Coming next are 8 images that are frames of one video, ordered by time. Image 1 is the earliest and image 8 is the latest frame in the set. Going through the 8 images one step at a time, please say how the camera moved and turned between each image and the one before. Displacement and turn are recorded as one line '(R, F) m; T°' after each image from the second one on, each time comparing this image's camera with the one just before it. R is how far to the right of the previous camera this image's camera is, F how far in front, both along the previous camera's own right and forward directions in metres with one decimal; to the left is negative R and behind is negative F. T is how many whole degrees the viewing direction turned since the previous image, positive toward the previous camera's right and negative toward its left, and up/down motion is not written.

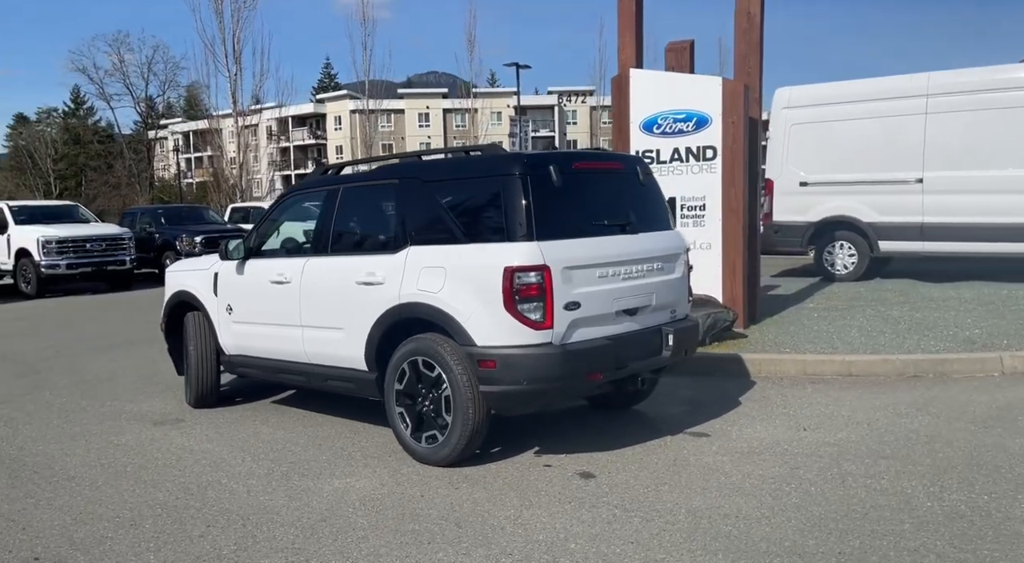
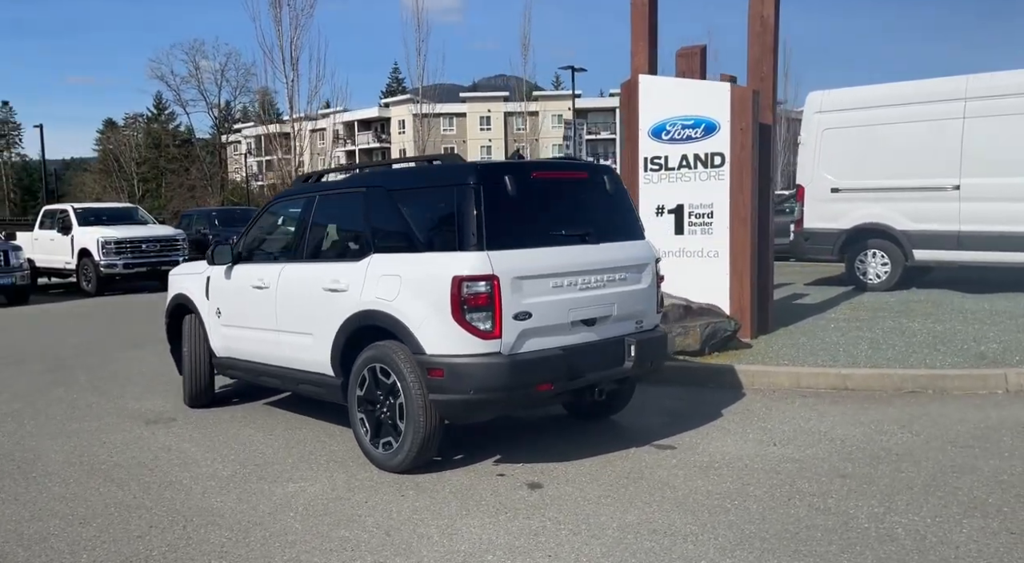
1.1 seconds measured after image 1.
(+0.6, 0.0) m; -4°
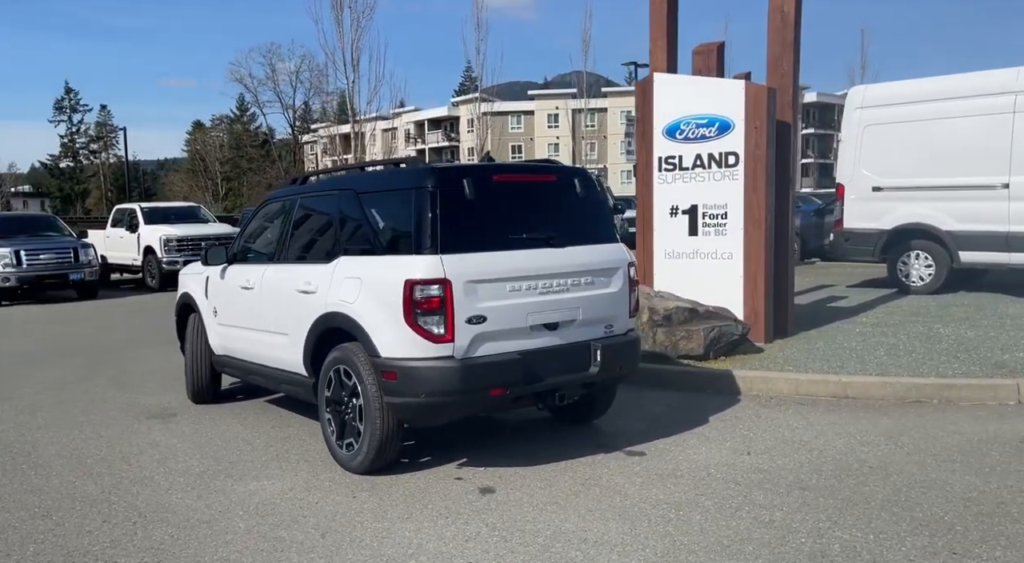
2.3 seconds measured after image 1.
(+0.6, 0.0) m; -4°
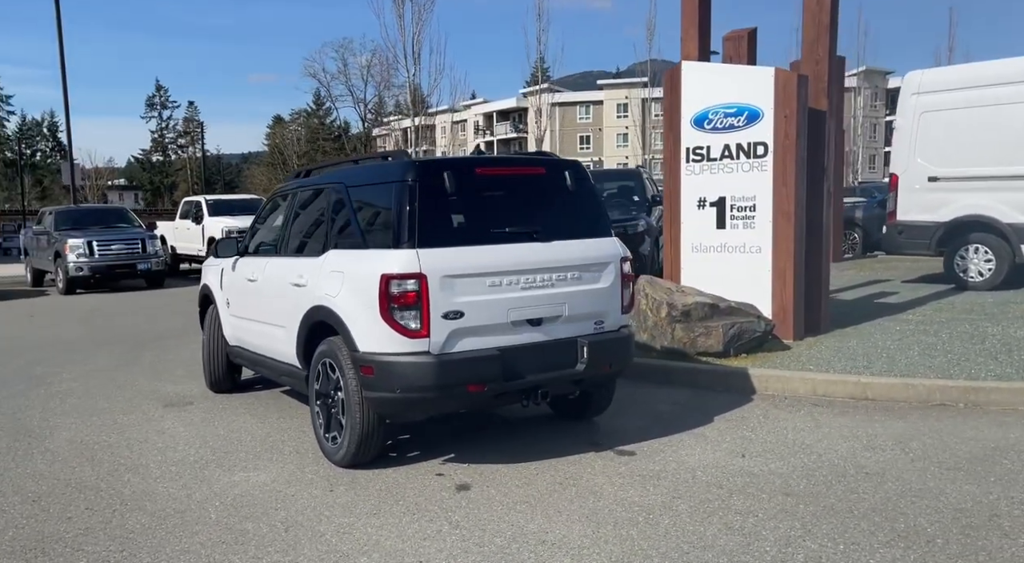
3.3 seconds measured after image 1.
(+0.5, +0.1) m; -5°
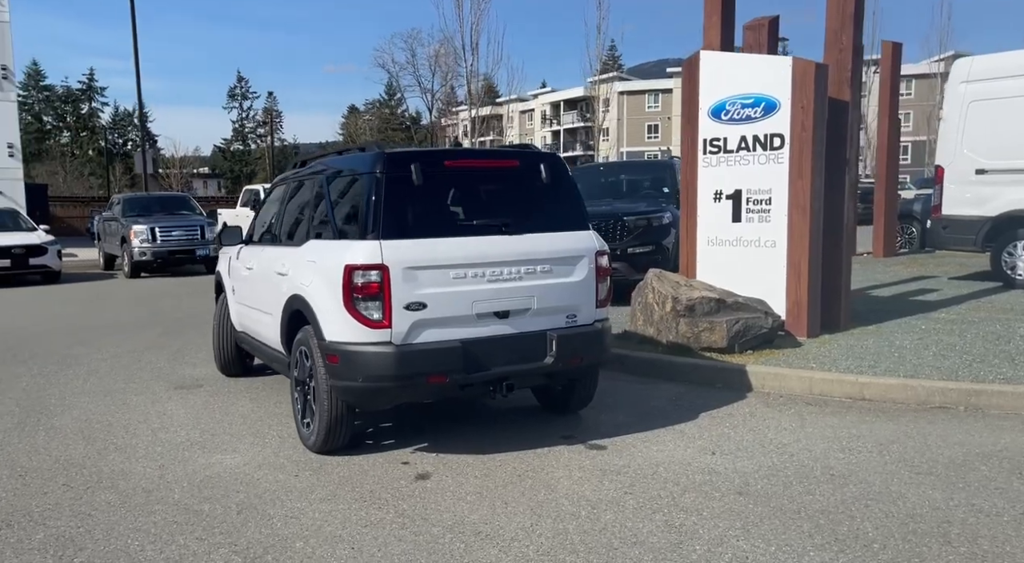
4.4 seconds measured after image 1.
(+0.6, 0.0) m; -4°
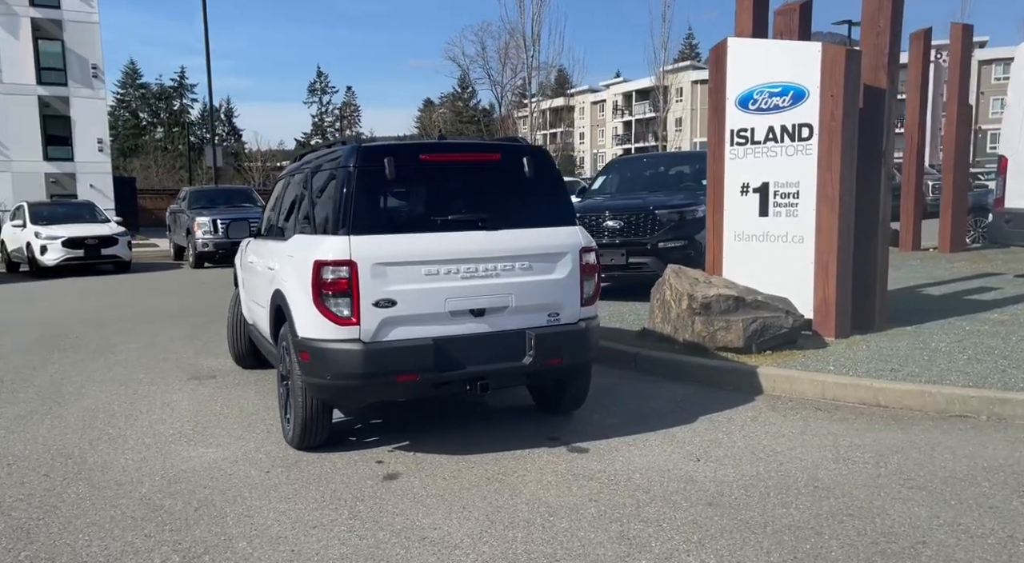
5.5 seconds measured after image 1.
(+0.5, +0.2) m; -5°
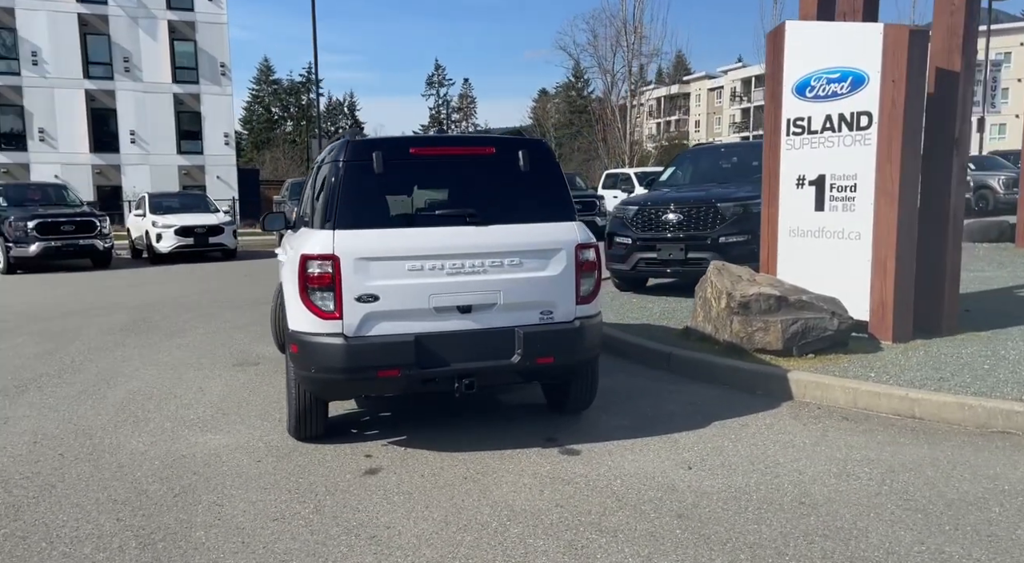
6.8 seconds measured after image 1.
(+0.7, +0.1) m; -7°
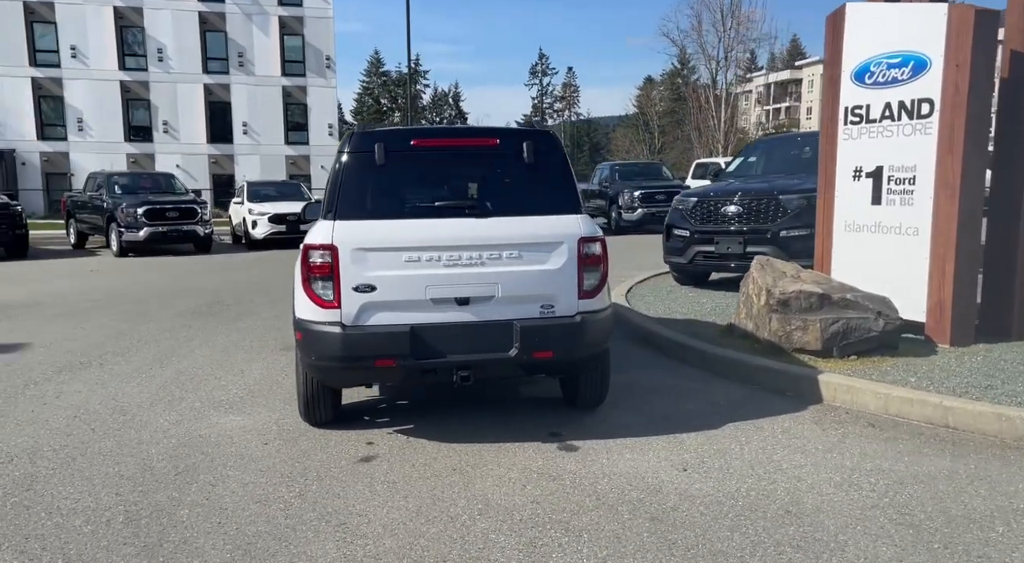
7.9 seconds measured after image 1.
(+0.6, +0.1) m; -7°
